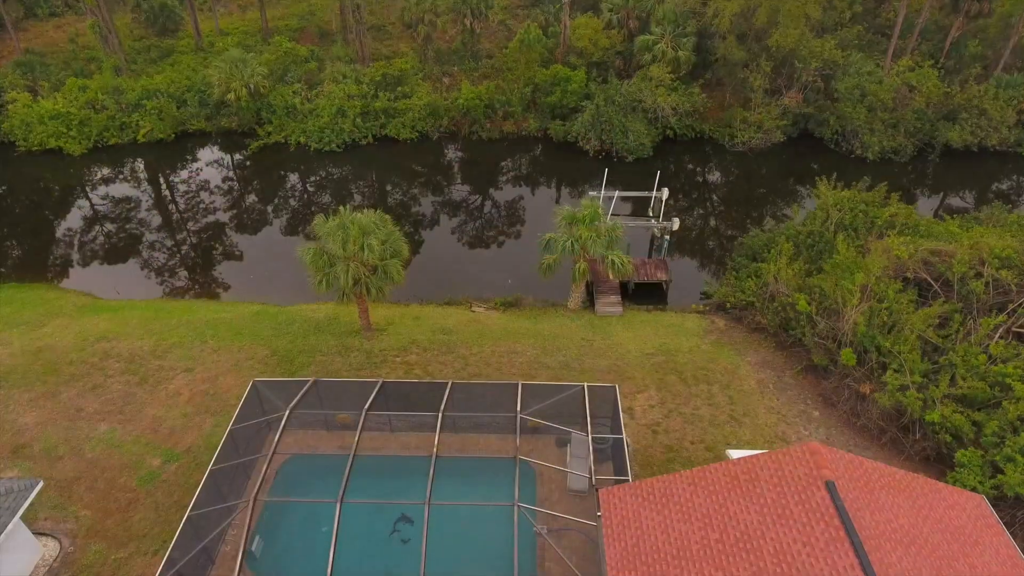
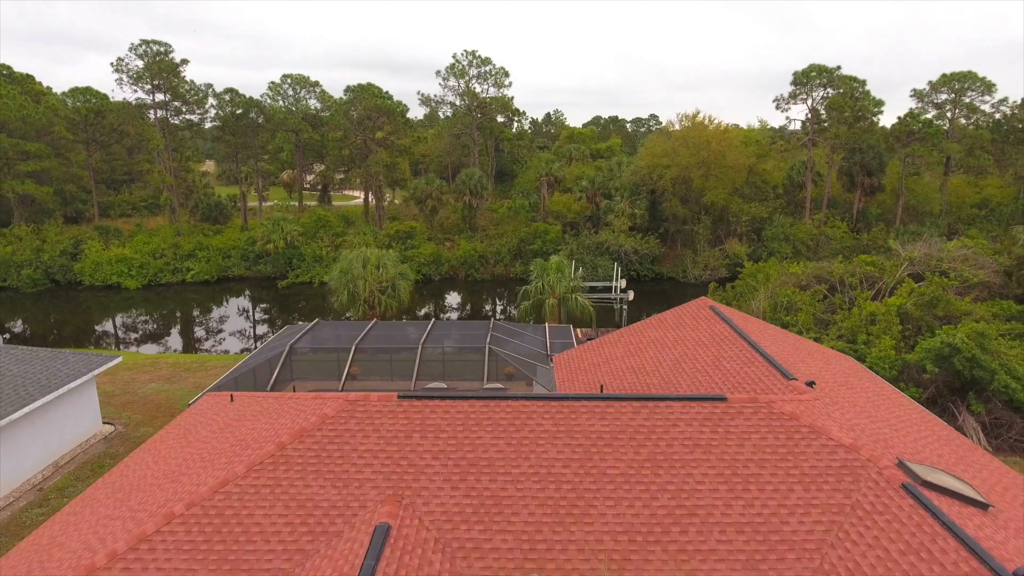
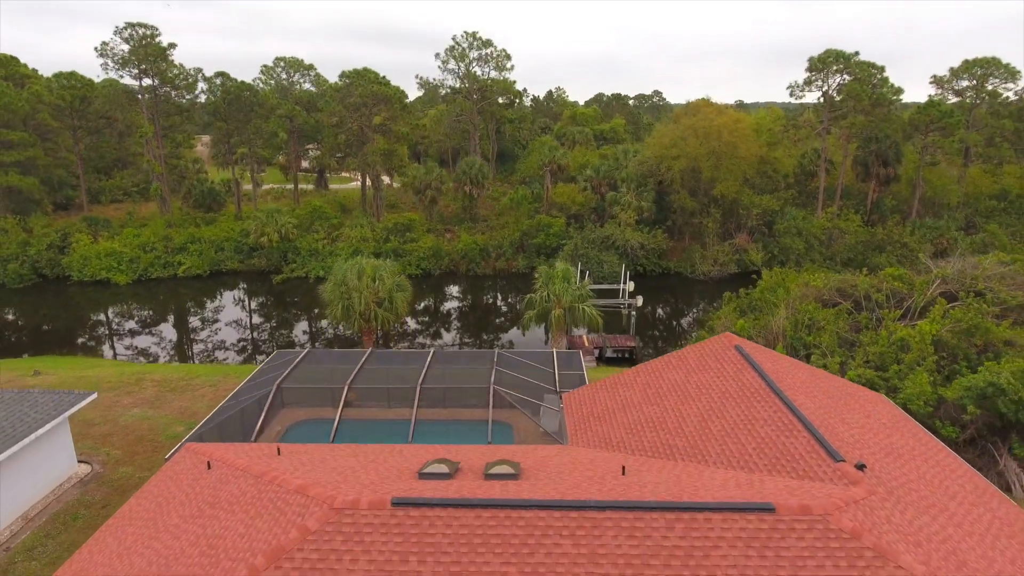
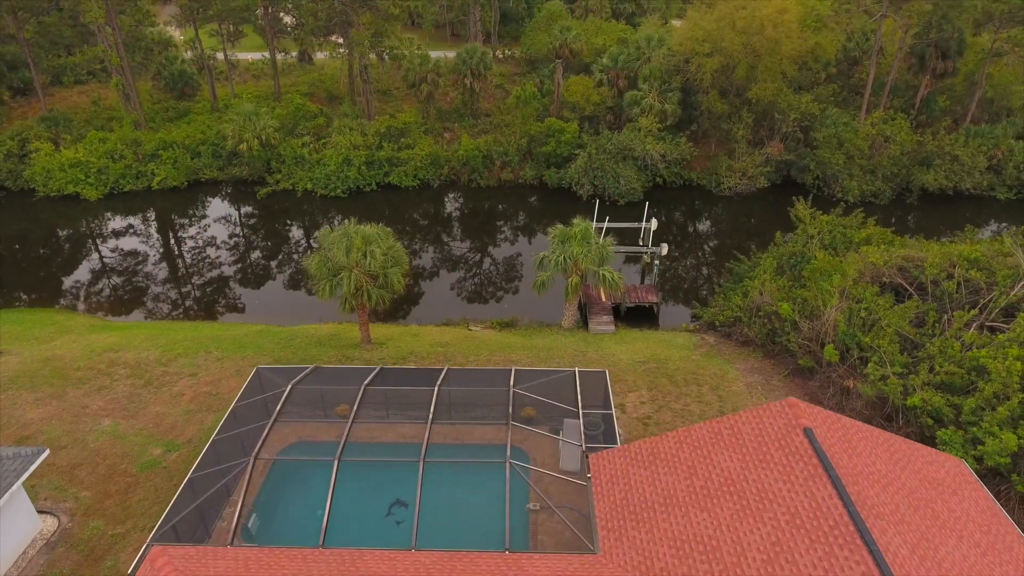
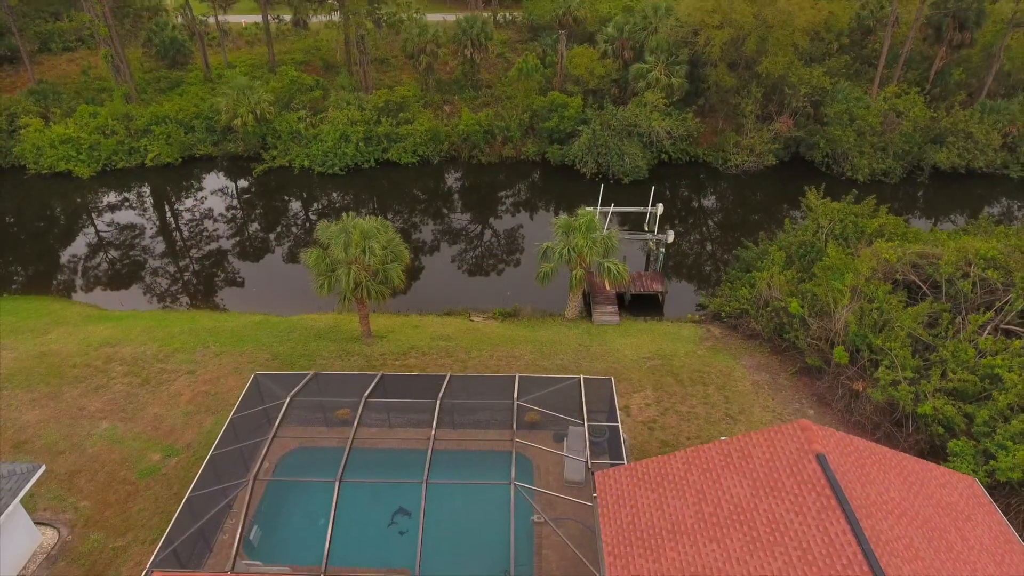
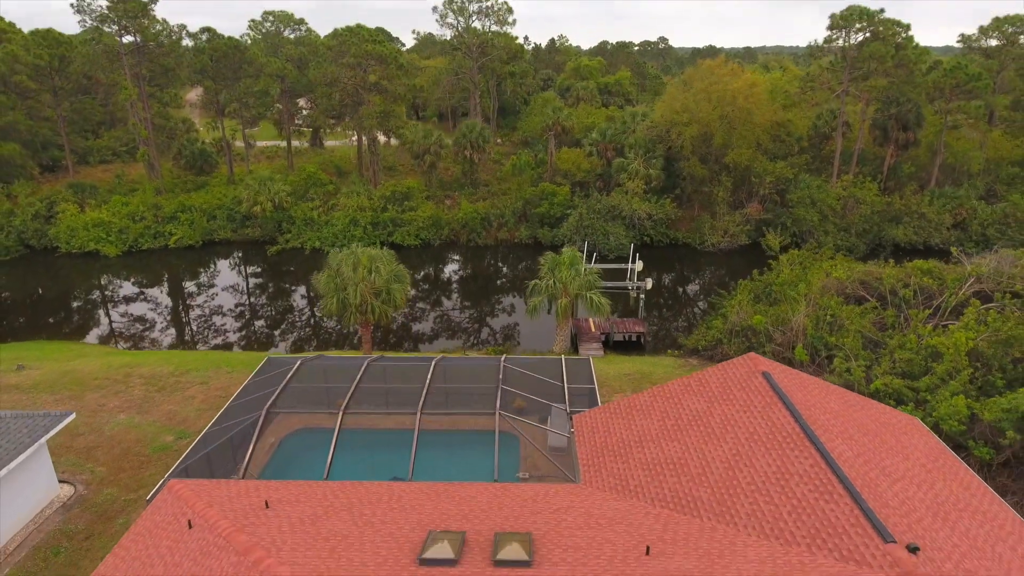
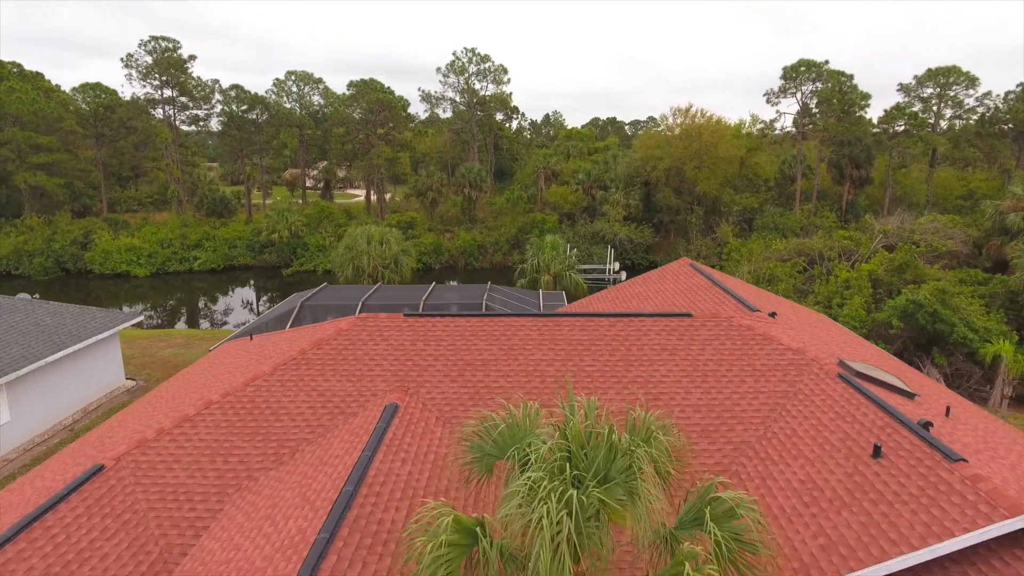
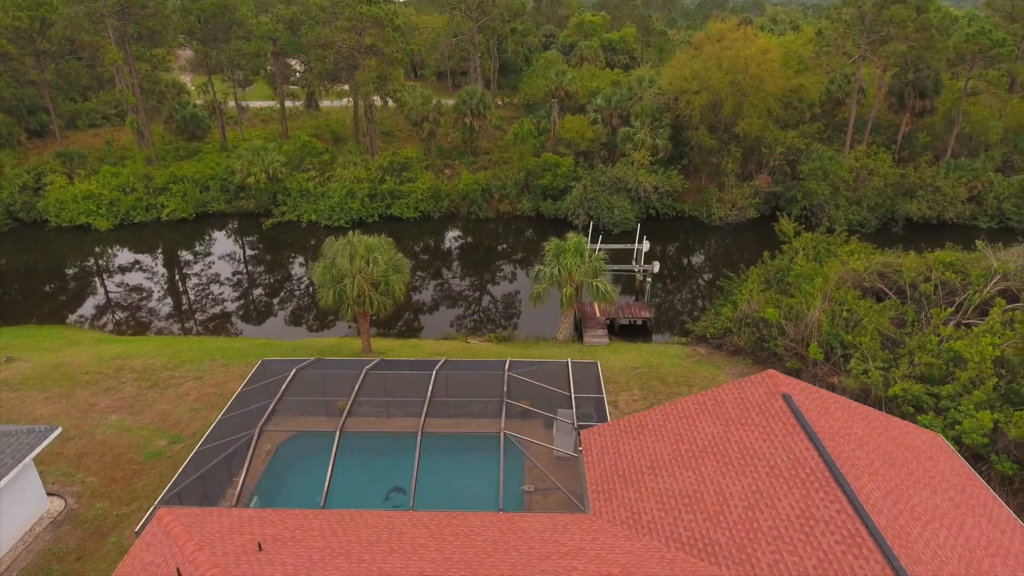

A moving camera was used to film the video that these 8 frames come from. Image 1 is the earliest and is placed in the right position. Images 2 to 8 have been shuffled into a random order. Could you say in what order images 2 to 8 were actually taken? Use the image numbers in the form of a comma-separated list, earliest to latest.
5, 4, 8, 6, 3, 2, 7
